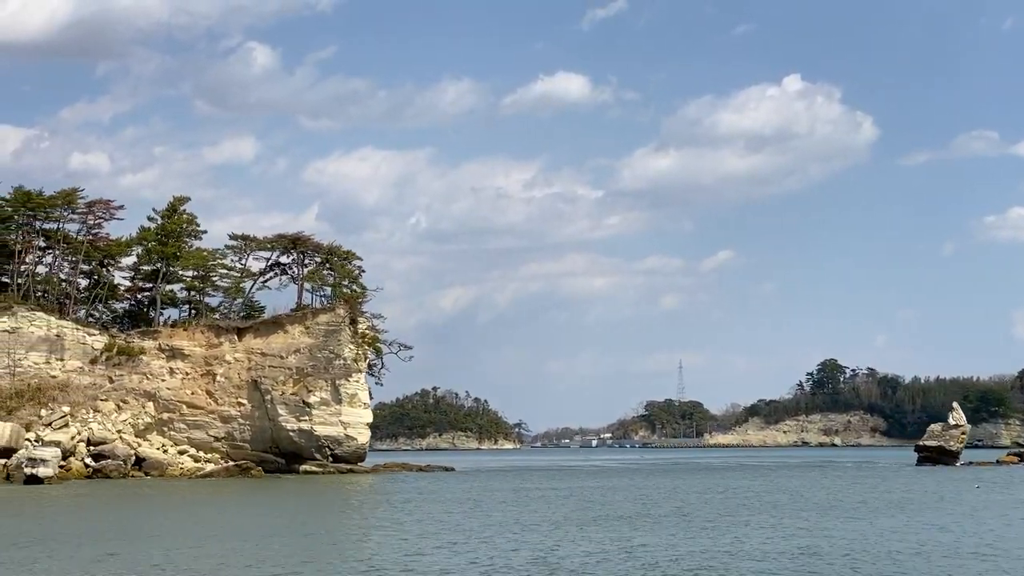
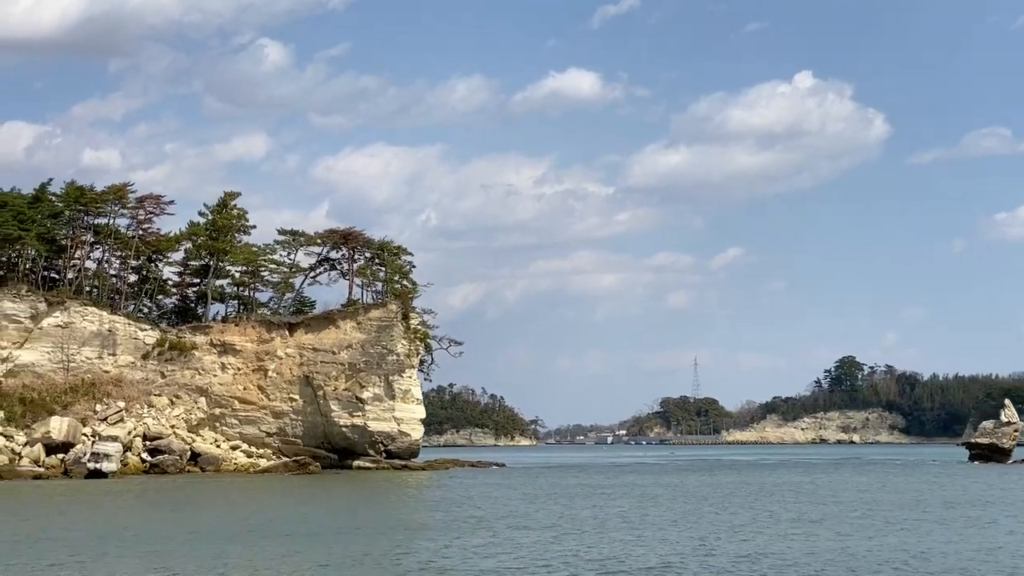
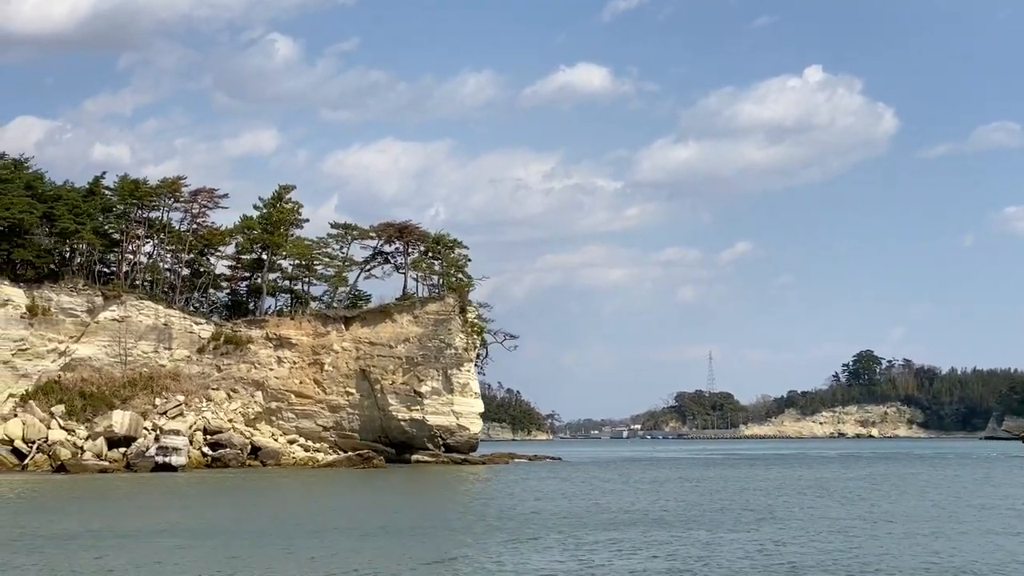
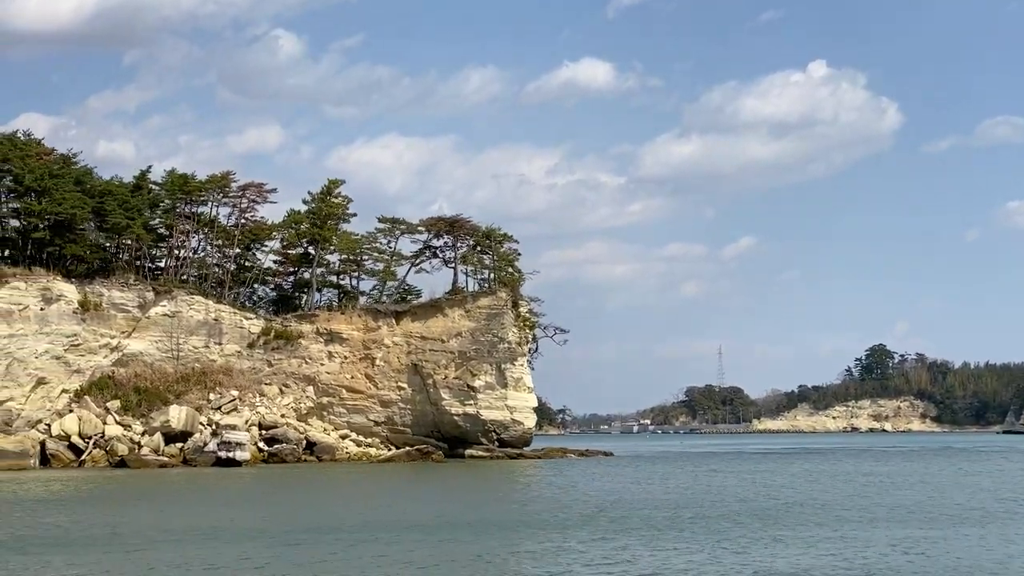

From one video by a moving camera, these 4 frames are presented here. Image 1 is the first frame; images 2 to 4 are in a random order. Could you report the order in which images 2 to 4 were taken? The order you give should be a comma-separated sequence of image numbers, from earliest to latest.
2, 3, 4
